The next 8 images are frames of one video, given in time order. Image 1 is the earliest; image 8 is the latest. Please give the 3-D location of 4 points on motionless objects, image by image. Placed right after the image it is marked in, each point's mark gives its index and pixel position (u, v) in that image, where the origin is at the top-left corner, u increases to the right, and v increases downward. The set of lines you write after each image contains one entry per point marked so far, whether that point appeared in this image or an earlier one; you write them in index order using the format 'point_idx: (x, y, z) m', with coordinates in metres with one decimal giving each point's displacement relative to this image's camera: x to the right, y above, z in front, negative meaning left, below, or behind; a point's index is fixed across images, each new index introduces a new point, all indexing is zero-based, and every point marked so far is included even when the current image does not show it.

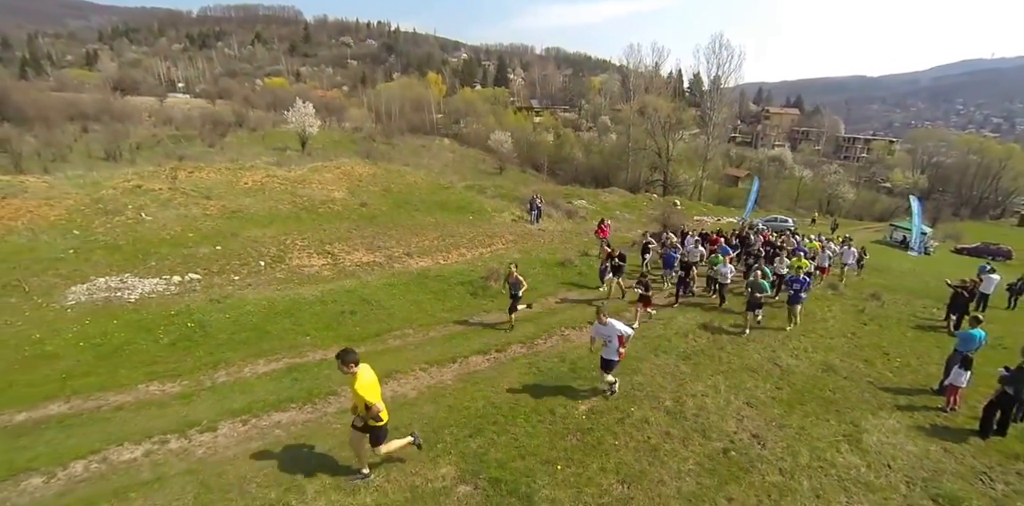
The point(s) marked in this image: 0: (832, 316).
0: (+11.5, -2.2, +17.0) m
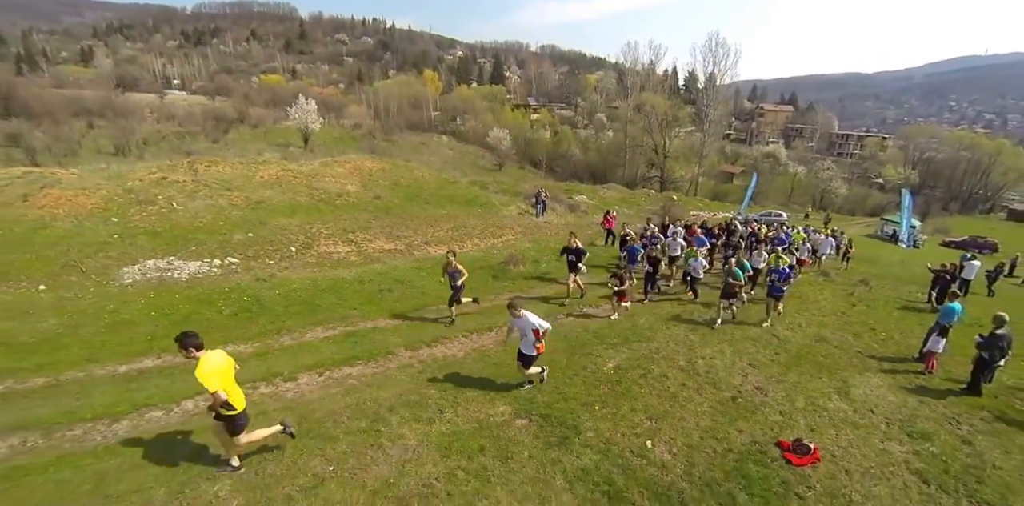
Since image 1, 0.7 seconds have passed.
0: (+12.1, -1.7, +18.4) m
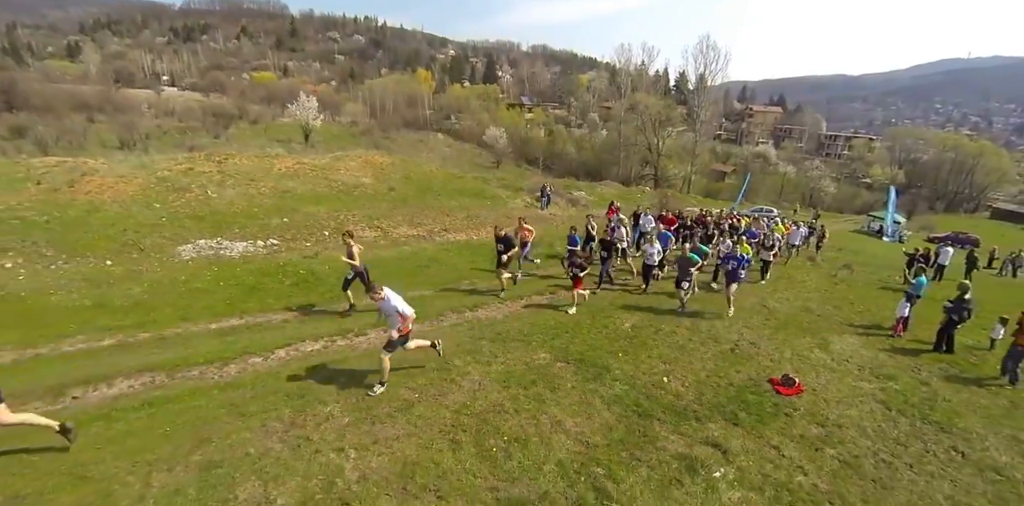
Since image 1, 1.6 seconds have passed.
0: (+12.7, -1.1, +20.3) m
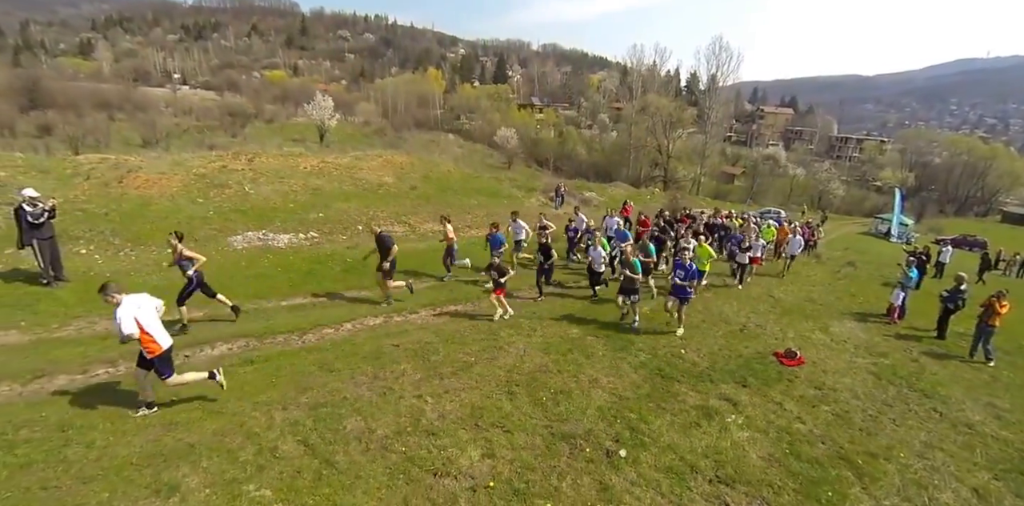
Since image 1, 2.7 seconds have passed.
0: (+13.6, -0.9, +21.7) m
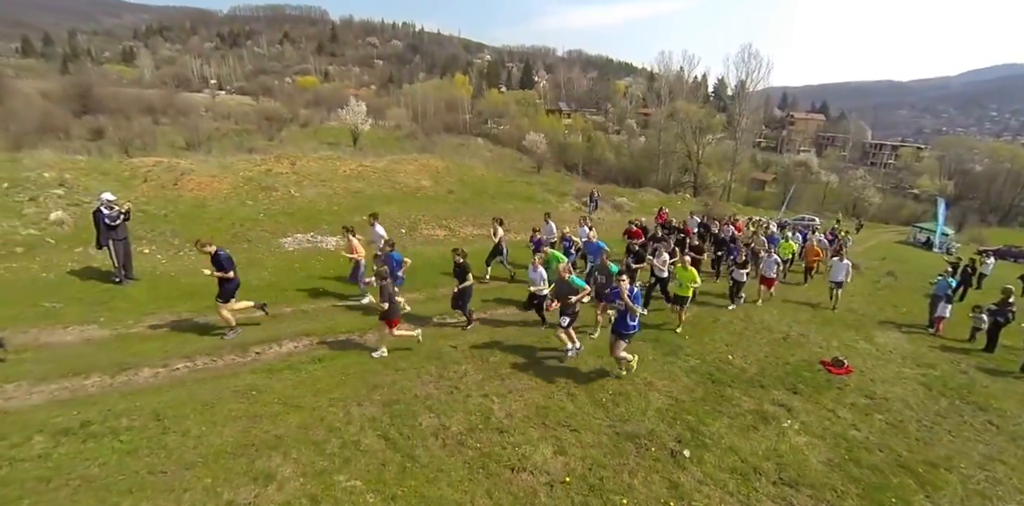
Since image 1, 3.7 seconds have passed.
0: (+15.4, -1.3, +21.4) m
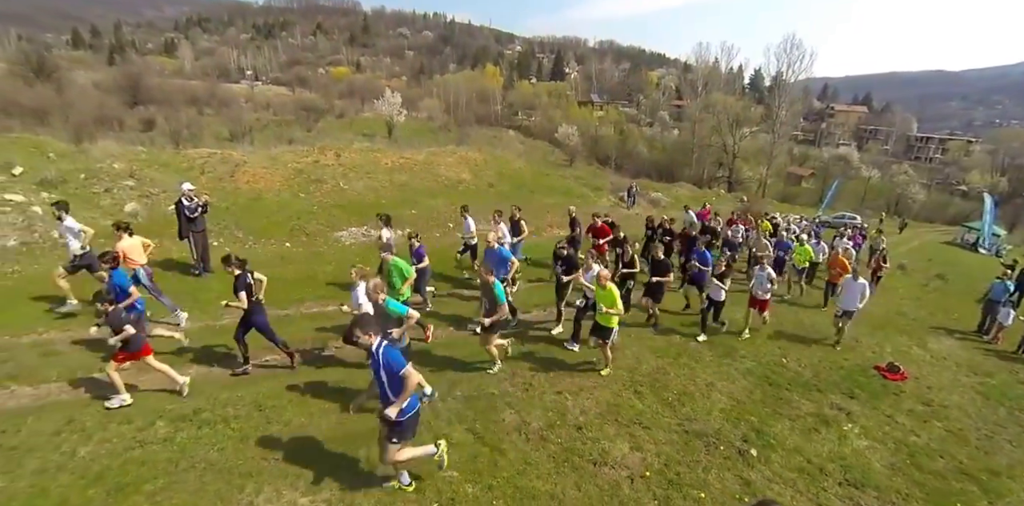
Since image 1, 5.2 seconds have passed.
0: (+17.3, -1.5, +21.2) m
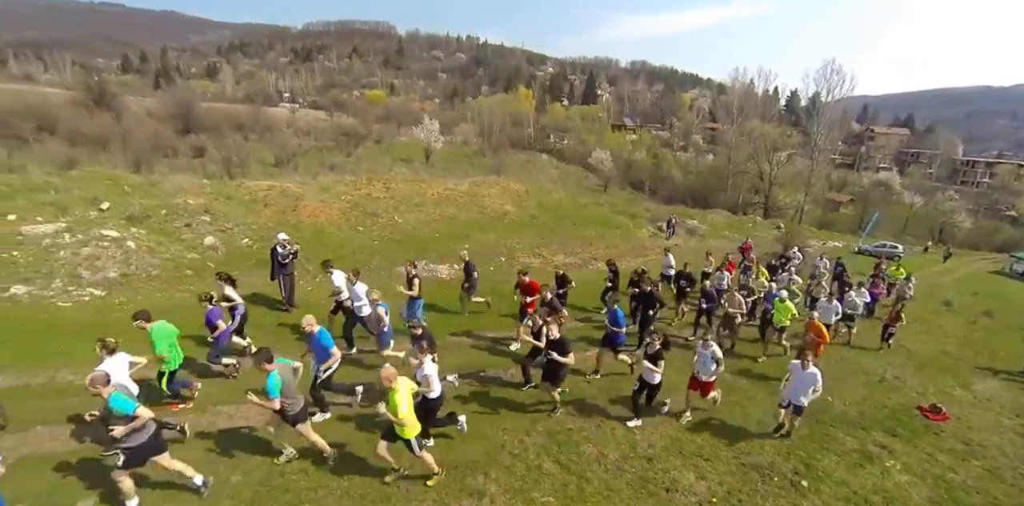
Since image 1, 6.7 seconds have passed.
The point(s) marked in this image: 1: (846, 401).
0: (+19.6, -3.0, +21.6) m
1: (+8.8, -3.8, +12.6) m
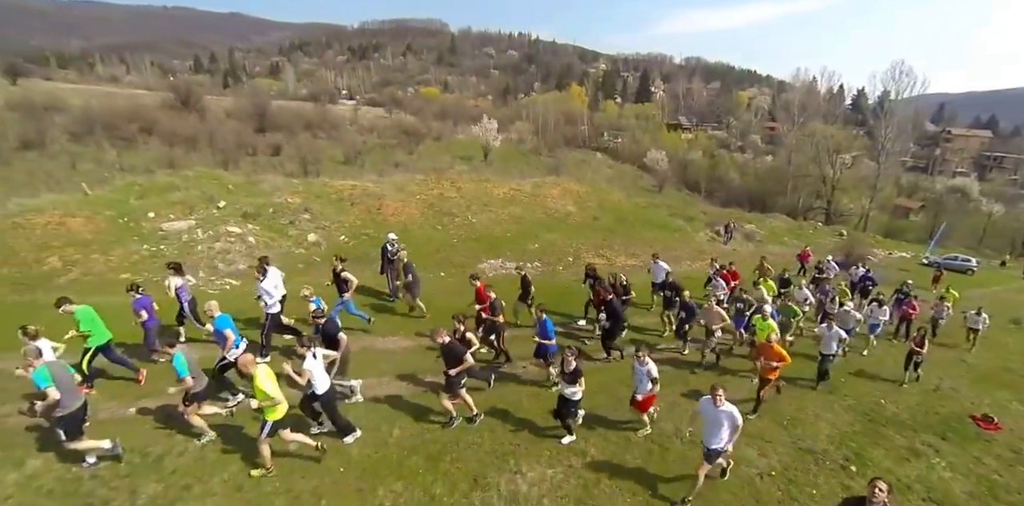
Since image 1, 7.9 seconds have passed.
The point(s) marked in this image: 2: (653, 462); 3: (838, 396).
0: (+22.9, -3.7, +21.9) m
1: (+11.2, -4.3, +13.9) m
2: (+3.0, -4.6, +10.5) m
3: (+9.3, -4.1, +13.9) m
